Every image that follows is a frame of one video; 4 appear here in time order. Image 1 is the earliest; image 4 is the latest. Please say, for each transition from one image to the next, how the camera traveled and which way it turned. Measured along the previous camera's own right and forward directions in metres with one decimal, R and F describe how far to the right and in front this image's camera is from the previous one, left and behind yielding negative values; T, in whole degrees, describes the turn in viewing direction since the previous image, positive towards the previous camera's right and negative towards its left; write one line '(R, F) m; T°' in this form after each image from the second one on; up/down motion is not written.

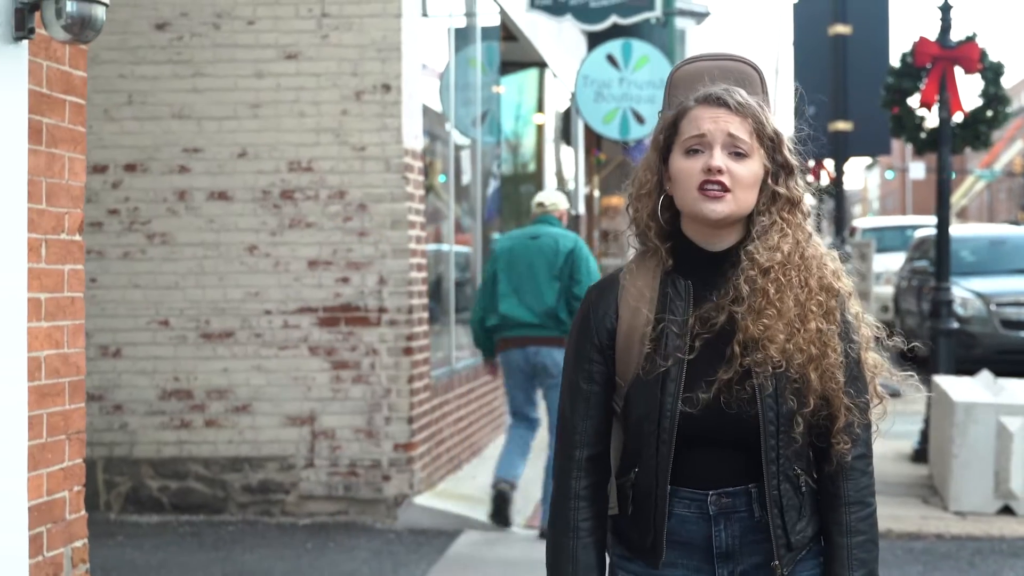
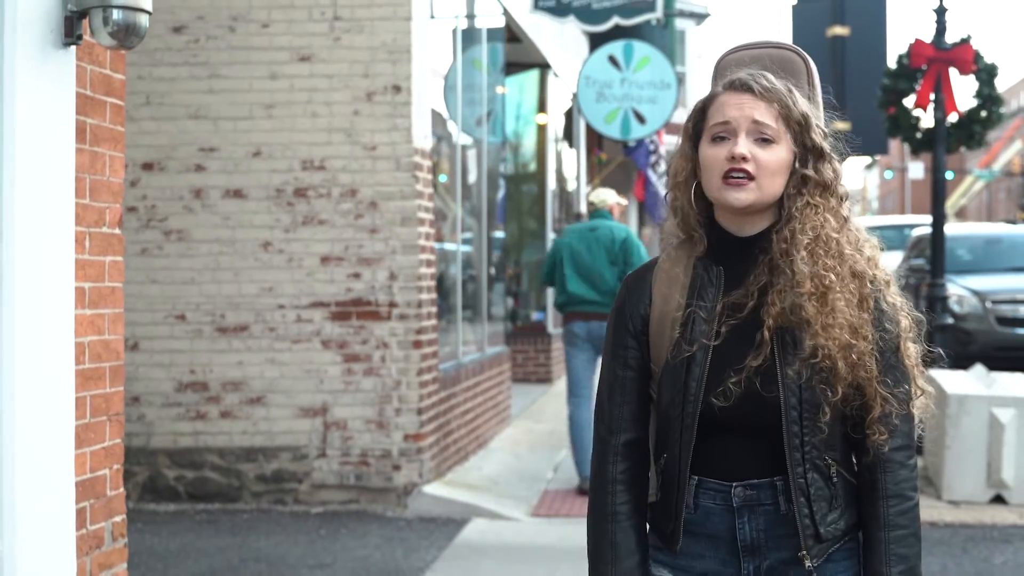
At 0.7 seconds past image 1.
(0.0, -0.2) m; 0°
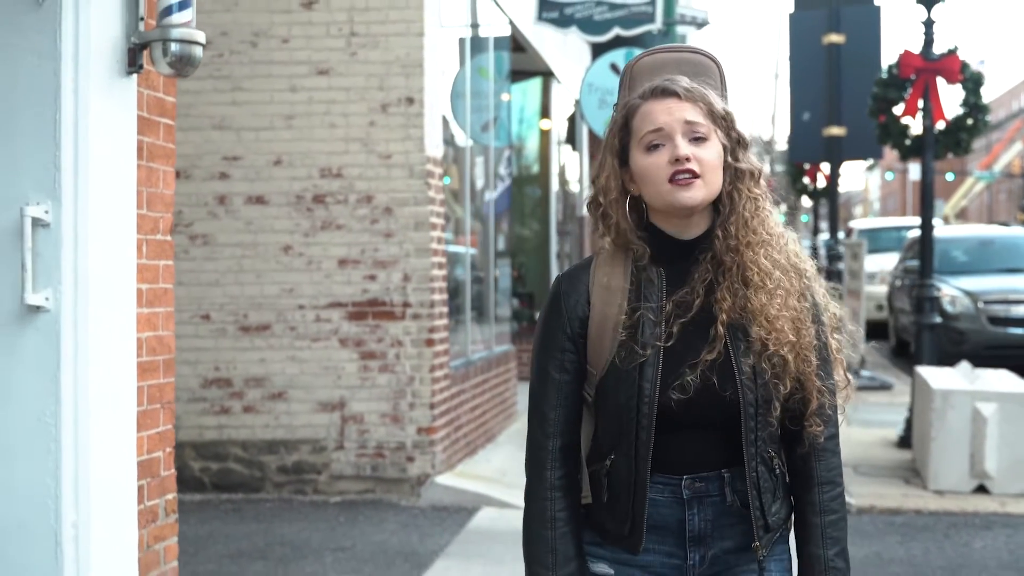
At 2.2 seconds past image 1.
(0.0, -0.4) m; 0°
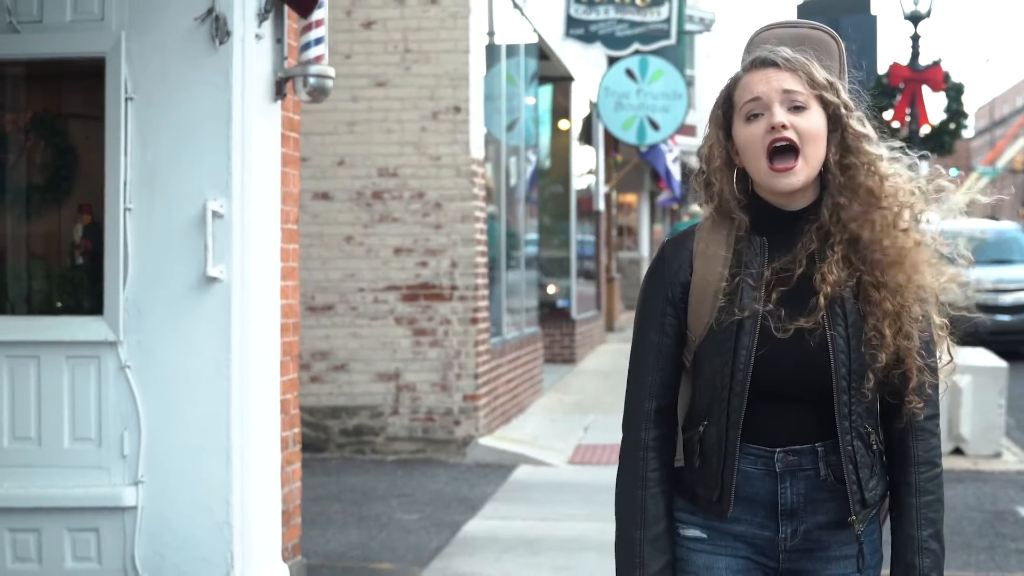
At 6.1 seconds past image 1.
(-0.2, -1.2) m; 0°
